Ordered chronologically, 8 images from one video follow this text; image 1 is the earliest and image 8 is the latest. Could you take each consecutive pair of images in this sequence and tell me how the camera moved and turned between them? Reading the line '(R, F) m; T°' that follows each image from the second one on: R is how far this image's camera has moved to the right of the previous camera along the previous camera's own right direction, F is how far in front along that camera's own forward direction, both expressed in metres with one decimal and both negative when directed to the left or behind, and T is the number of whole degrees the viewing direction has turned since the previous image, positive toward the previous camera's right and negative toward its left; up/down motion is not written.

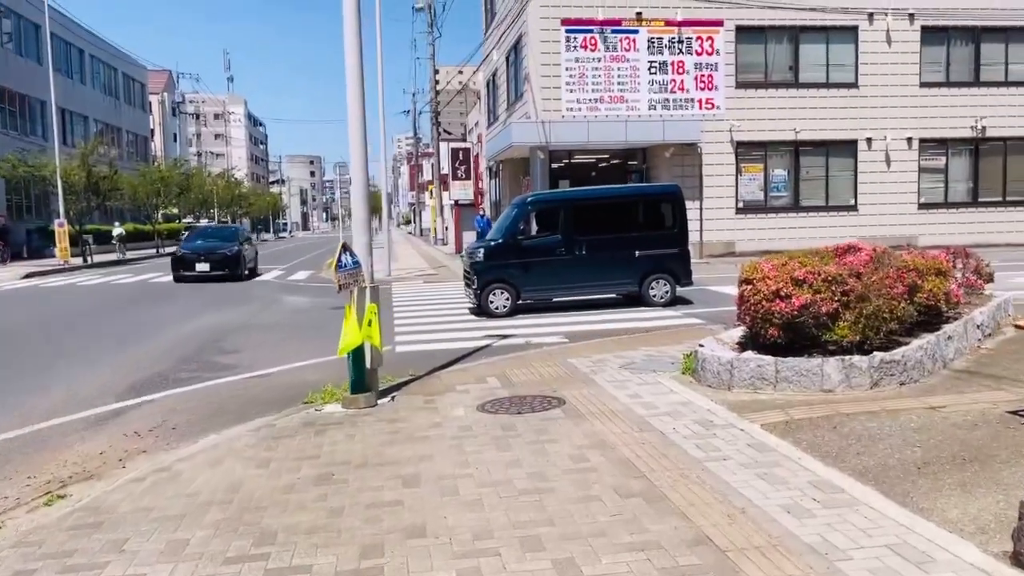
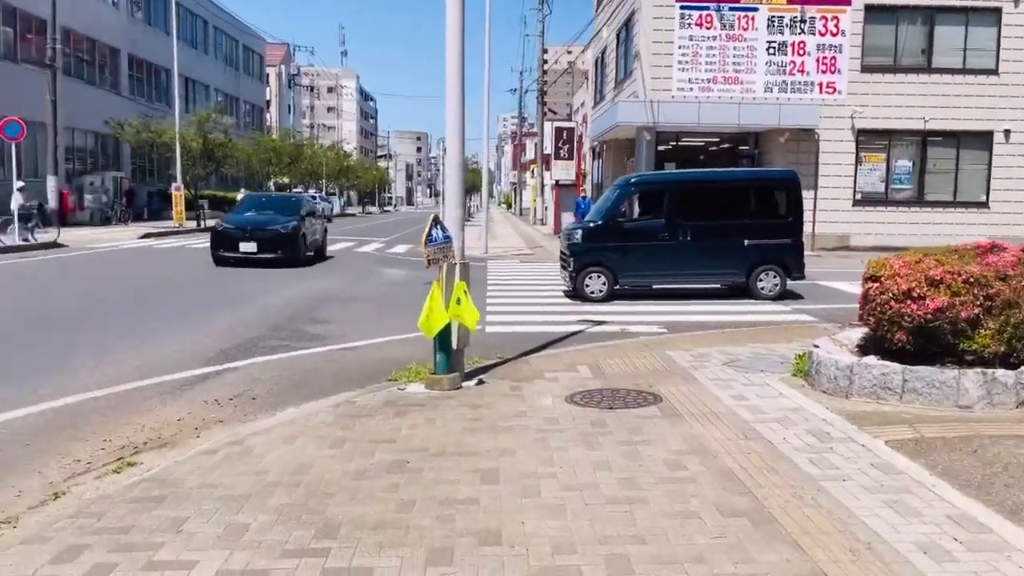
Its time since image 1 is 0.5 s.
(0.0, +0.5) m; -7°
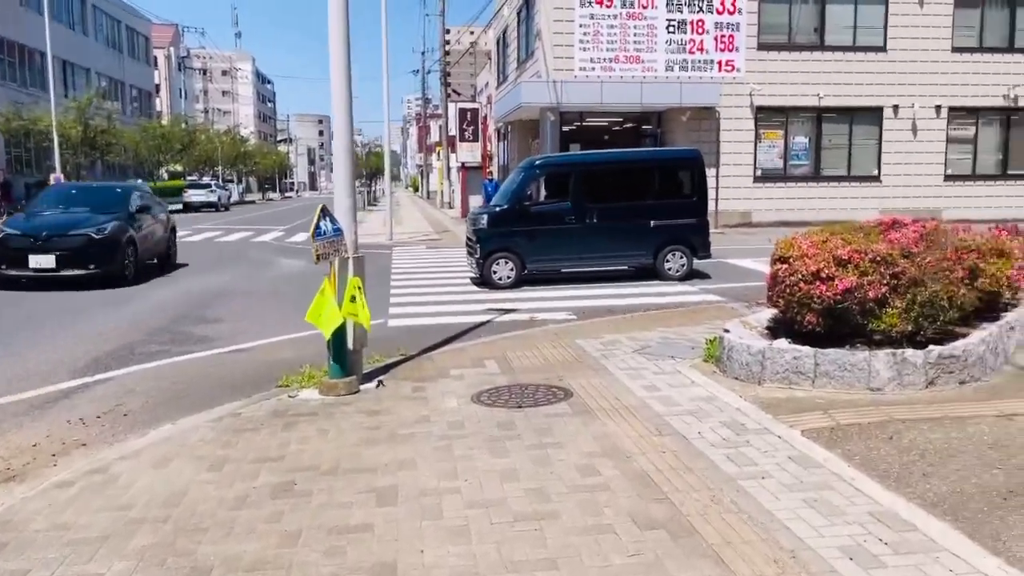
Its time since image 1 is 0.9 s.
(+0.1, +0.5) m; +6°
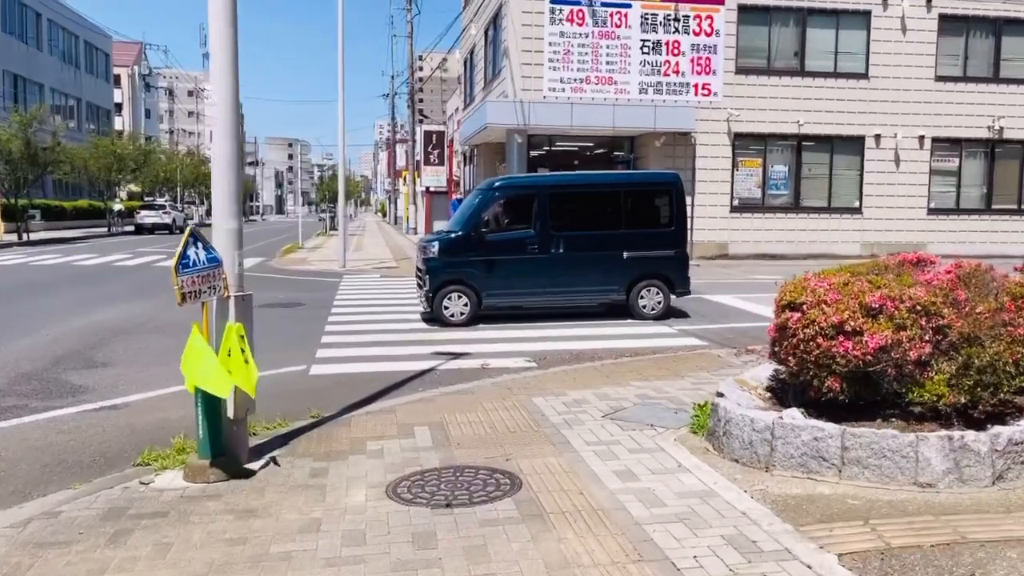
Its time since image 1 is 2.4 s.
(+0.2, +1.7) m; +2°
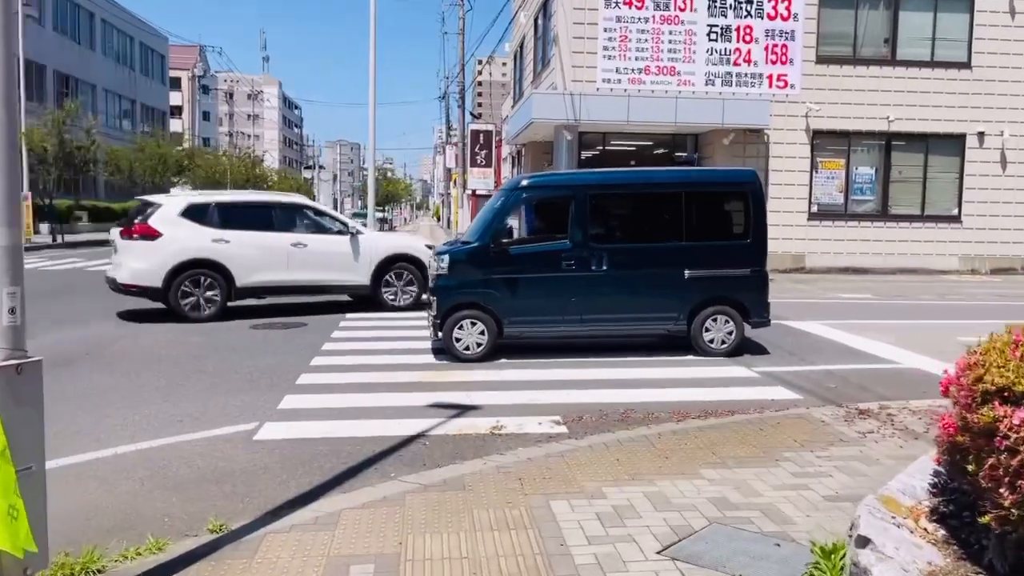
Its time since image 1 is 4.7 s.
(+0.3, +2.6) m; -4°
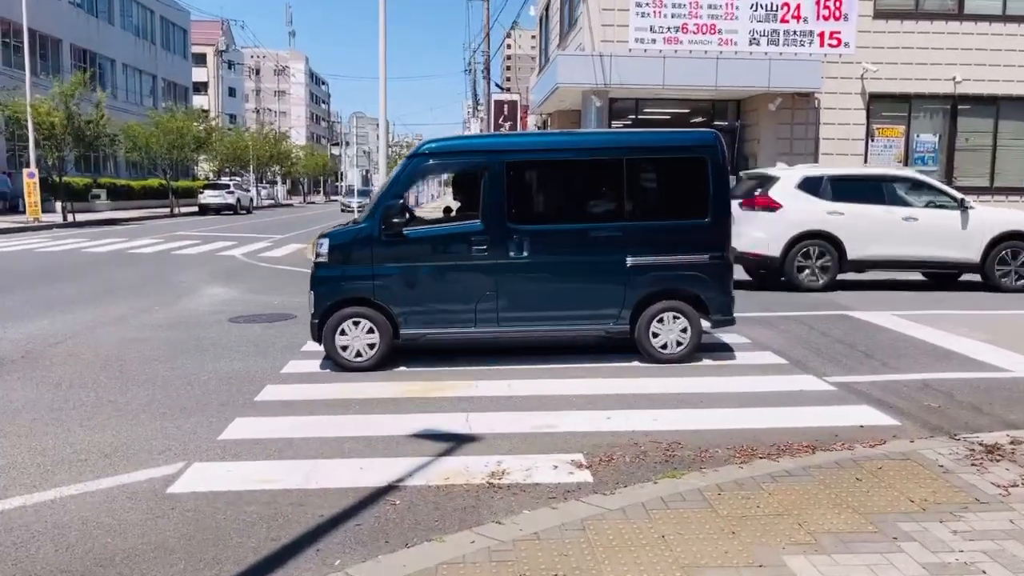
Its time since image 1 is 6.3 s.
(+0.2, +1.8) m; -2°
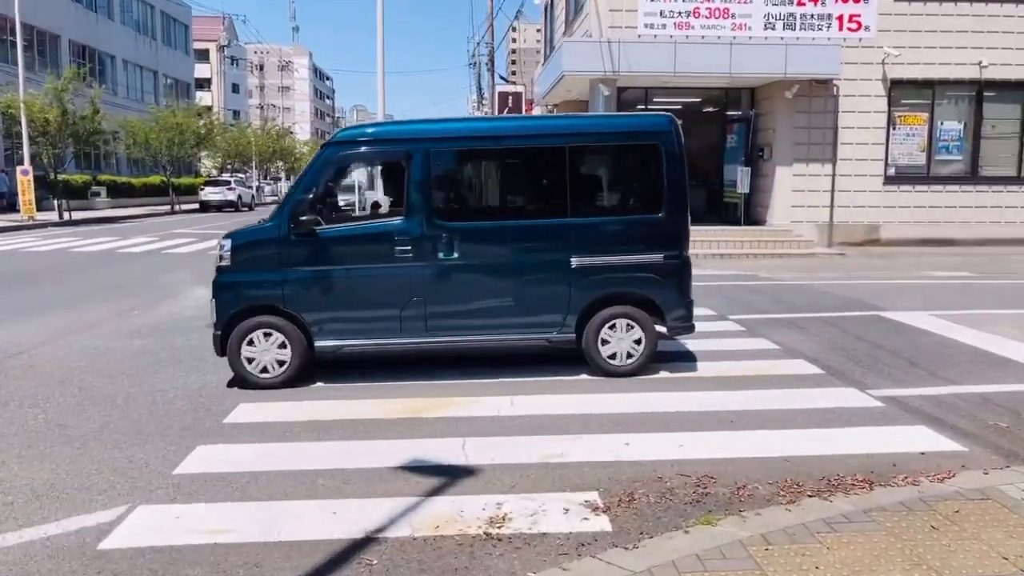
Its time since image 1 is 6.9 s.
(0.0, +0.9) m; 0°
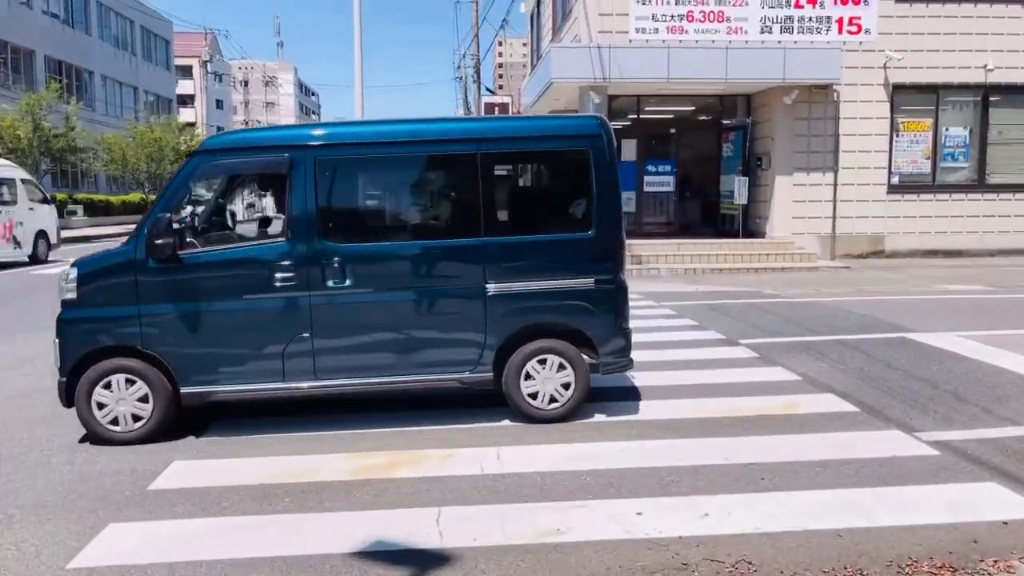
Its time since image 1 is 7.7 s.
(0.0, +1.0) m; +1°
